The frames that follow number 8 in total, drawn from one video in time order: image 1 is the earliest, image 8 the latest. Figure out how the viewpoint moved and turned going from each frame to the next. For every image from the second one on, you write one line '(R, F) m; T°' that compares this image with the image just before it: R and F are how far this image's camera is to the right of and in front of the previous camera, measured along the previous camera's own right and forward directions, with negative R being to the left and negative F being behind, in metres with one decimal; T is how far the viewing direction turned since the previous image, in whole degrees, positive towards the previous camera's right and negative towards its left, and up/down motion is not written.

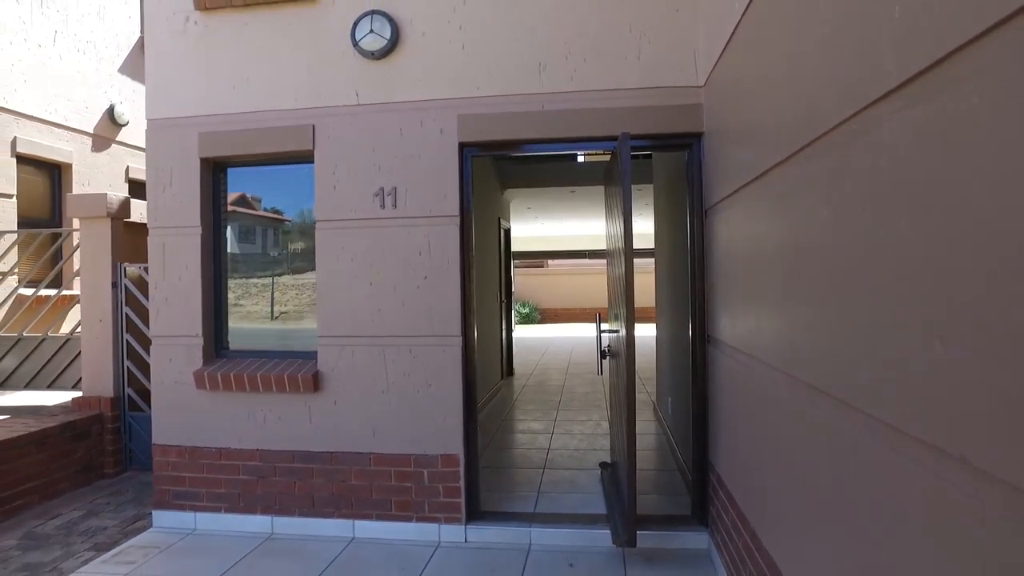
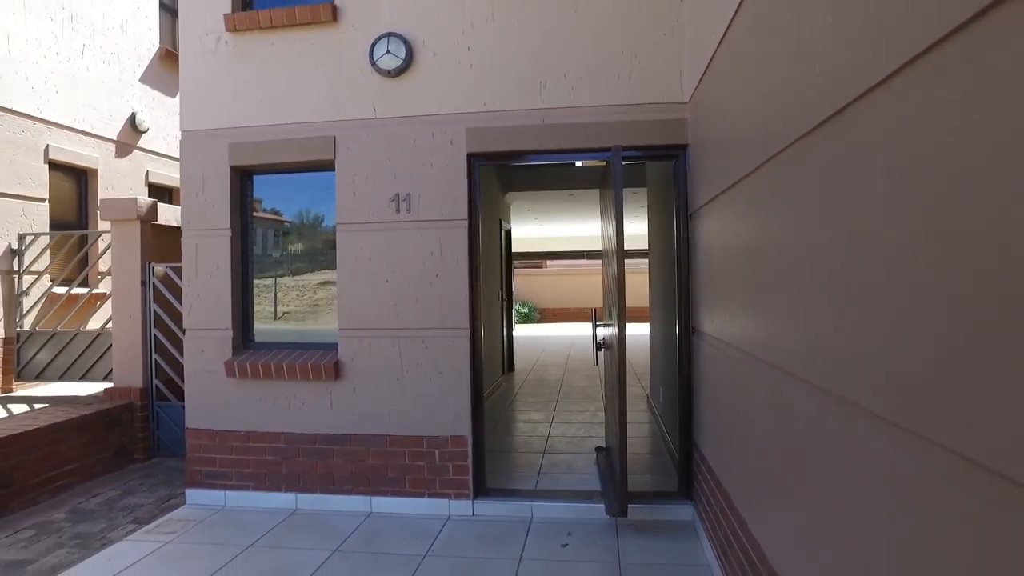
(0.0, -0.4) m; 0°
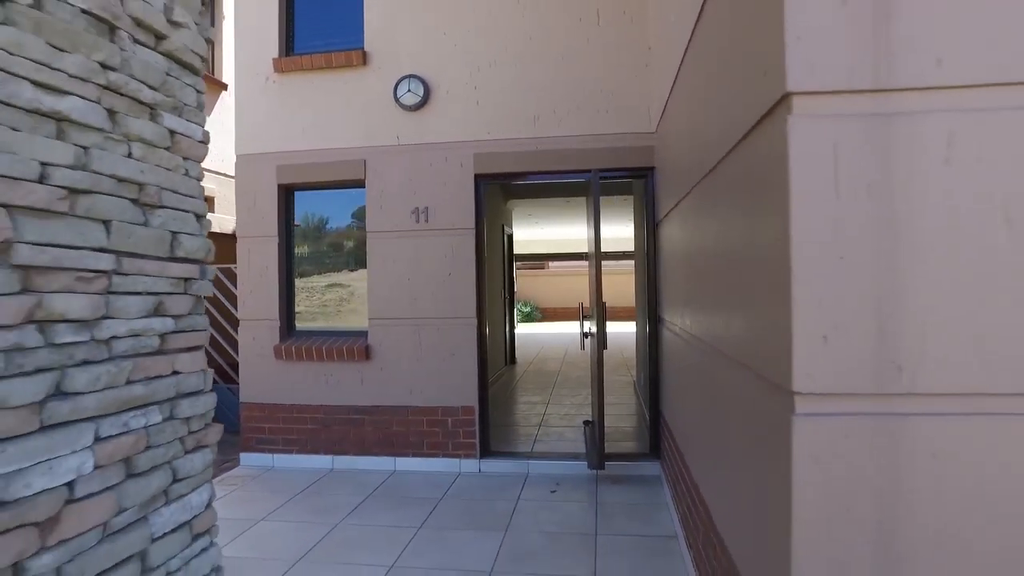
(0.0, -1.0) m; 0°
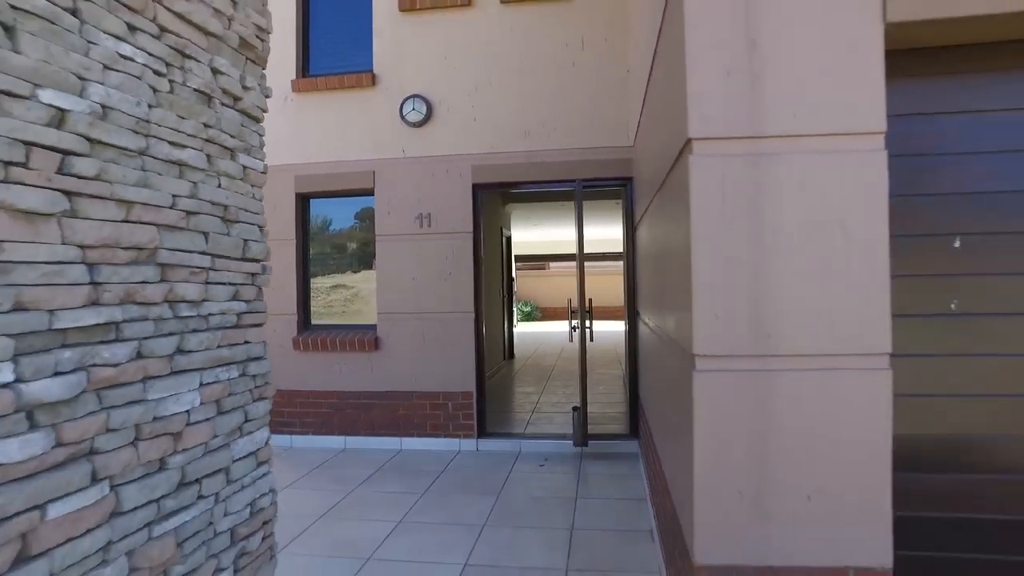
(+0.1, -0.6) m; 0°
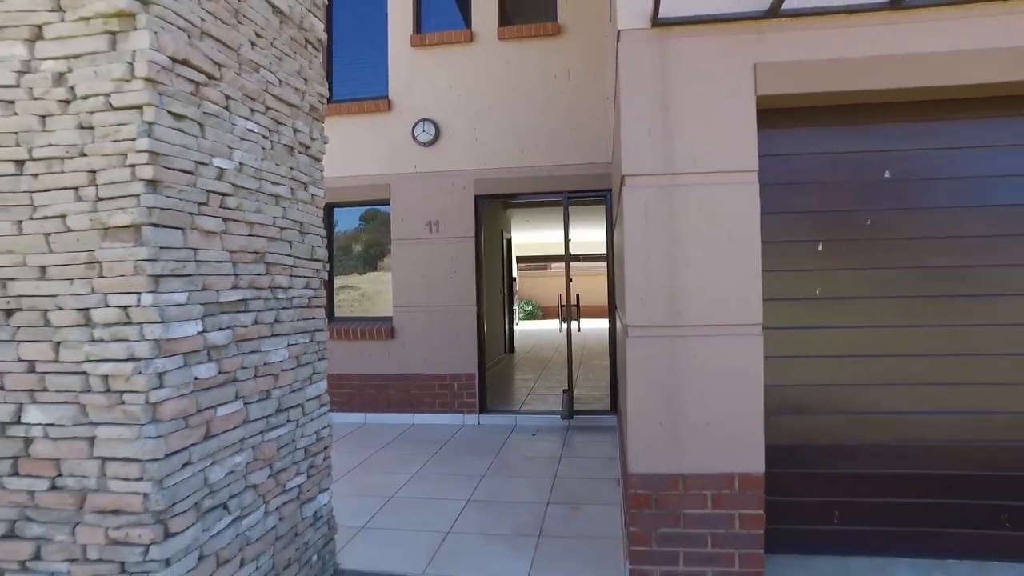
(+0.1, -1.0) m; 0°
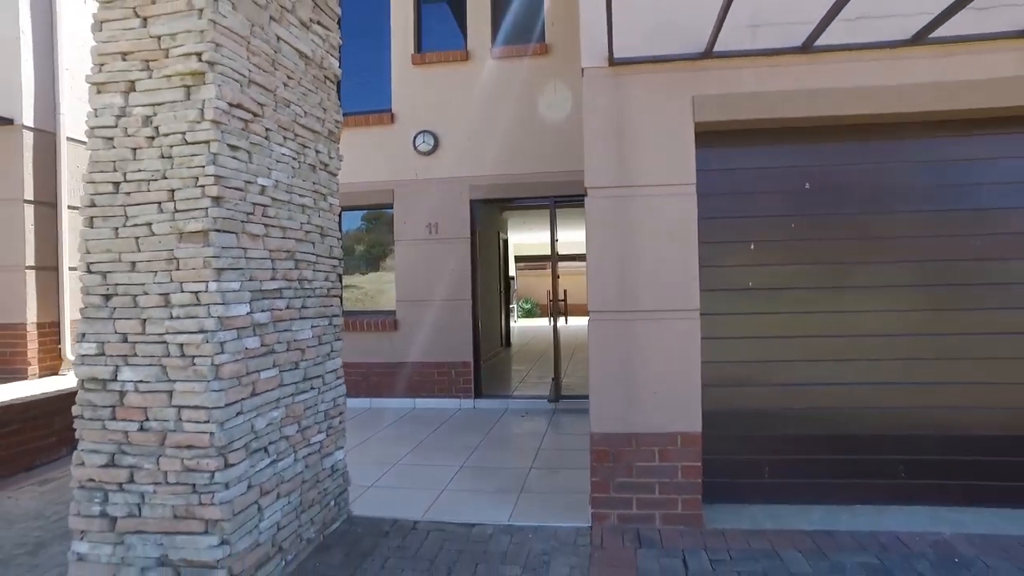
(+0.1, -0.7) m; 0°
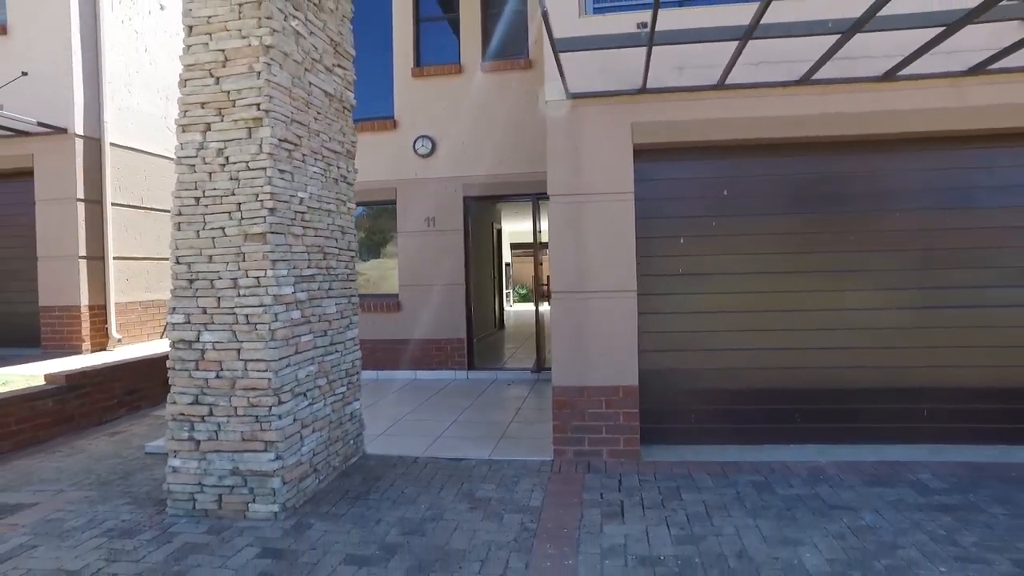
(+0.2, -1.1) m; 0°
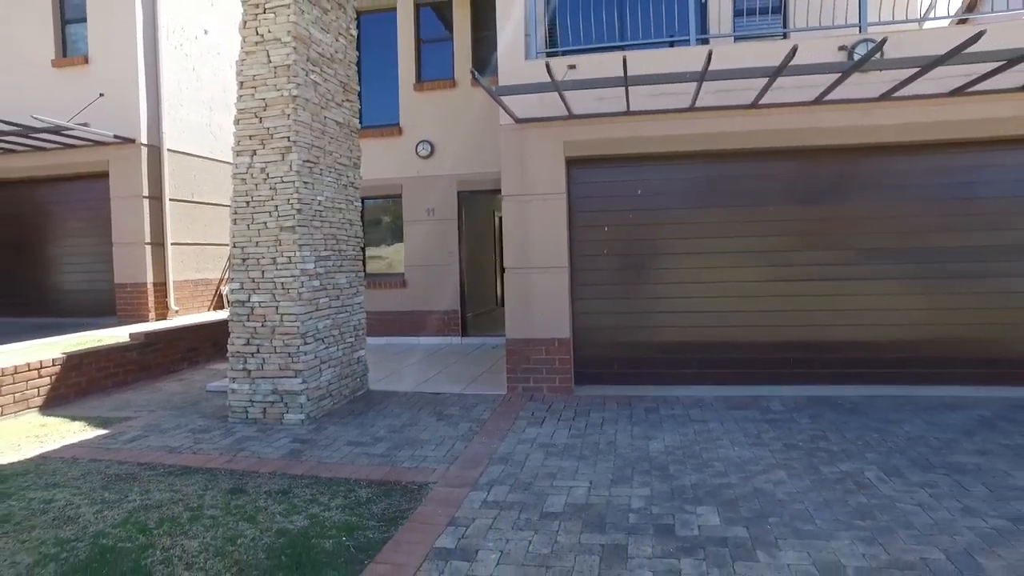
(+0.7, -1.6) m; -2°
